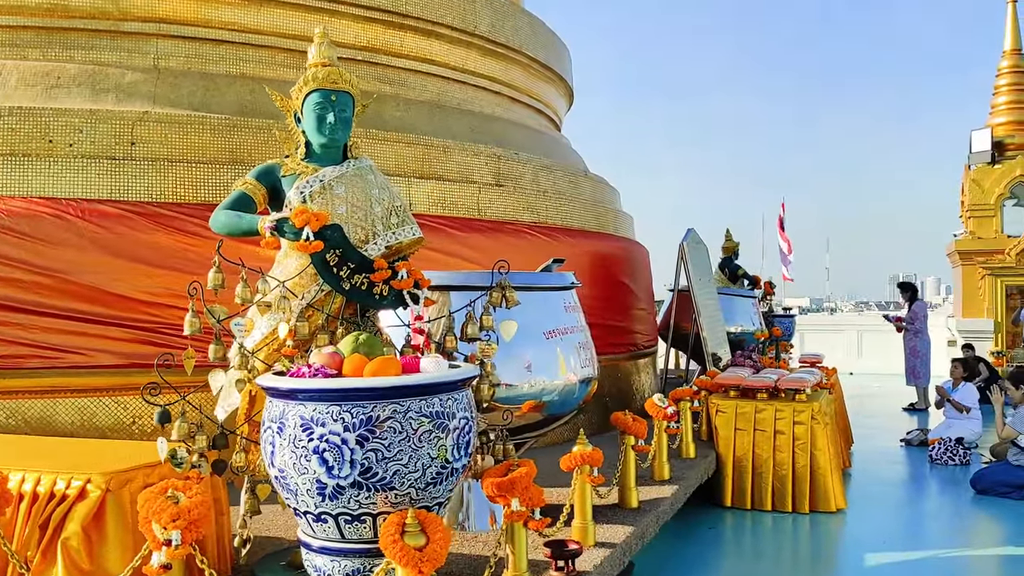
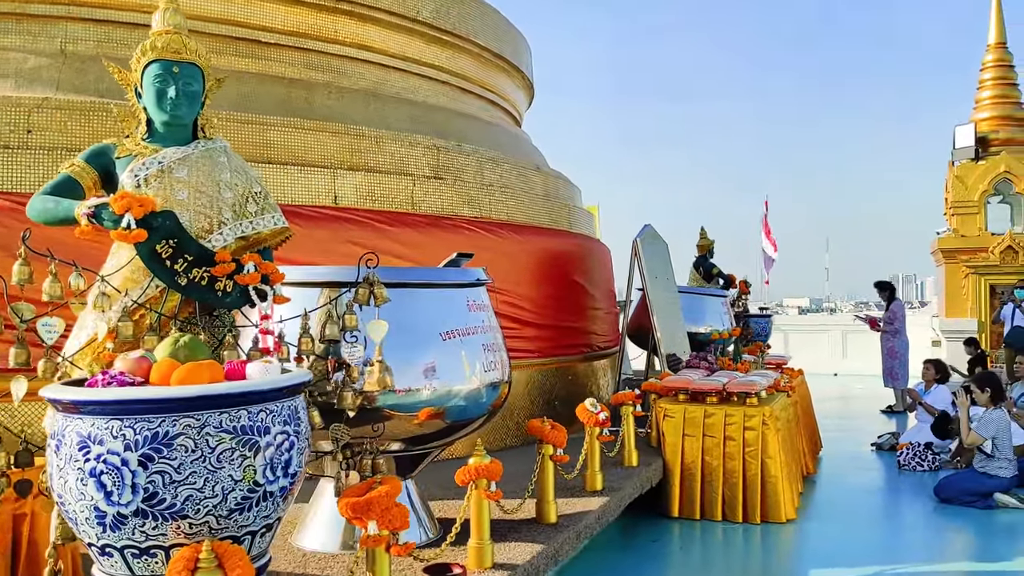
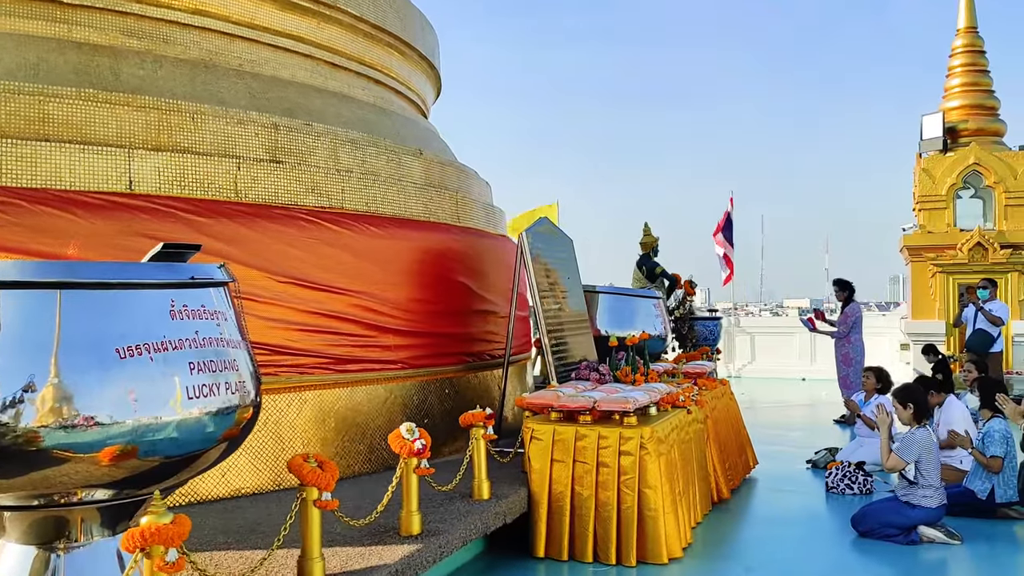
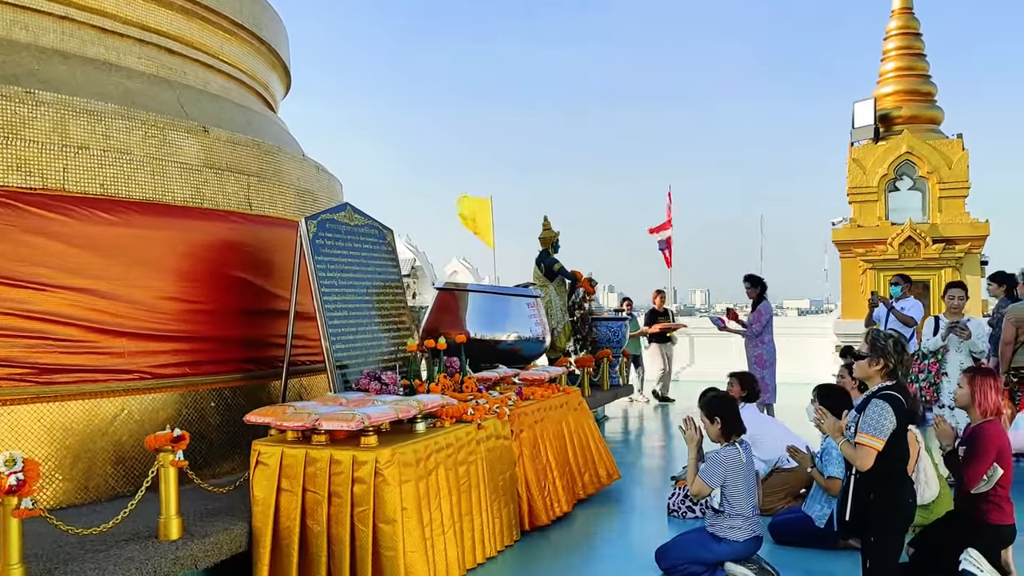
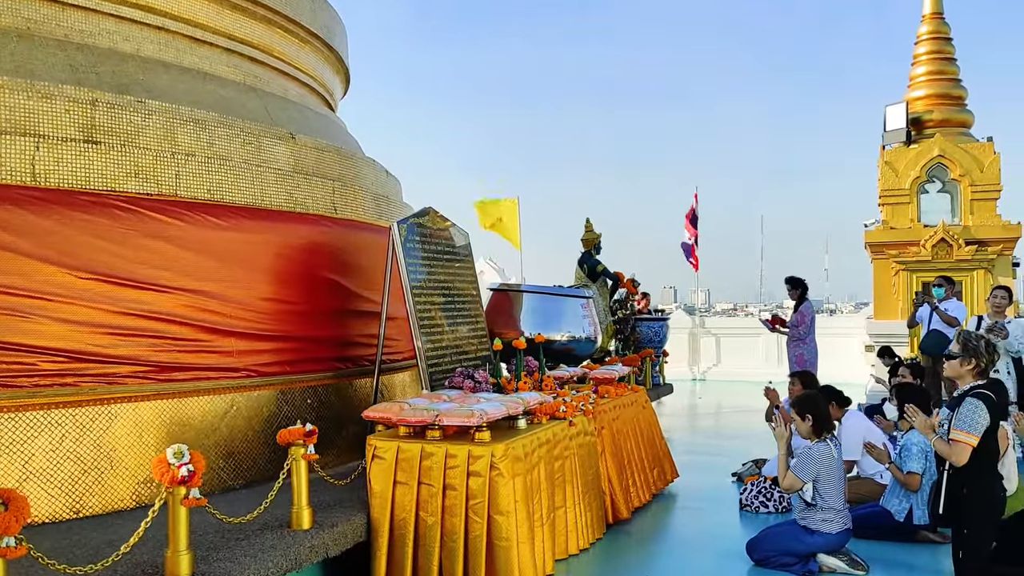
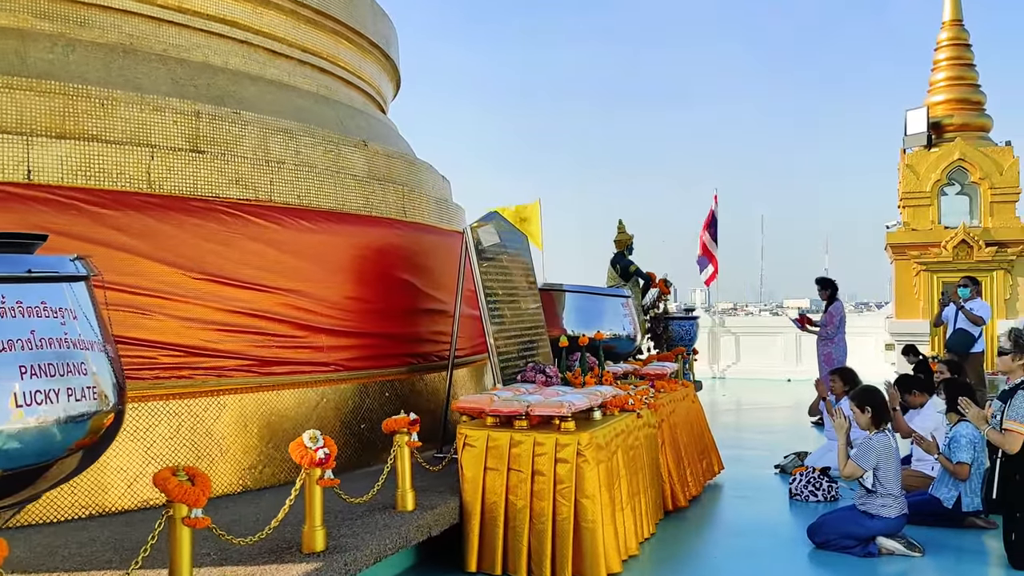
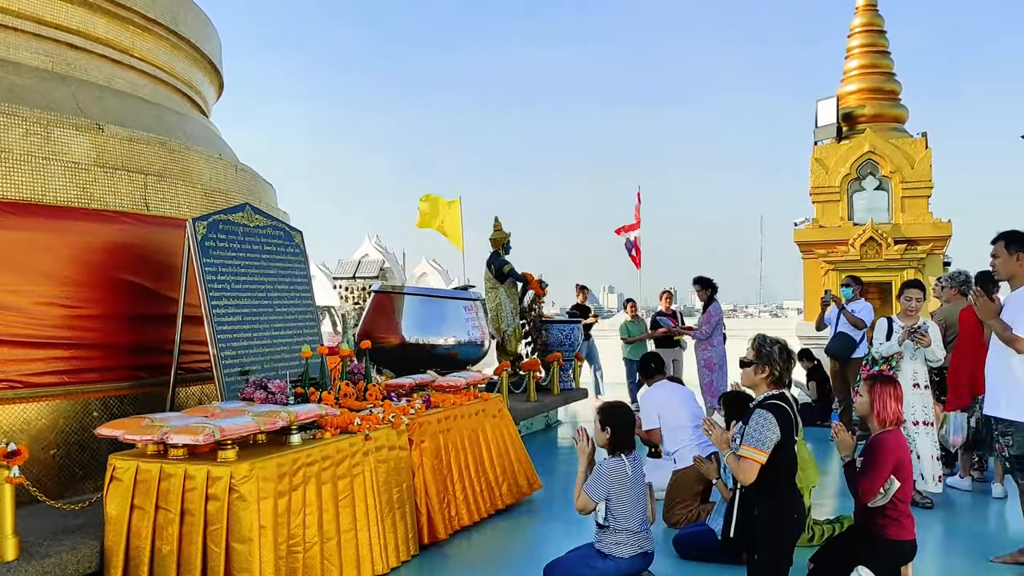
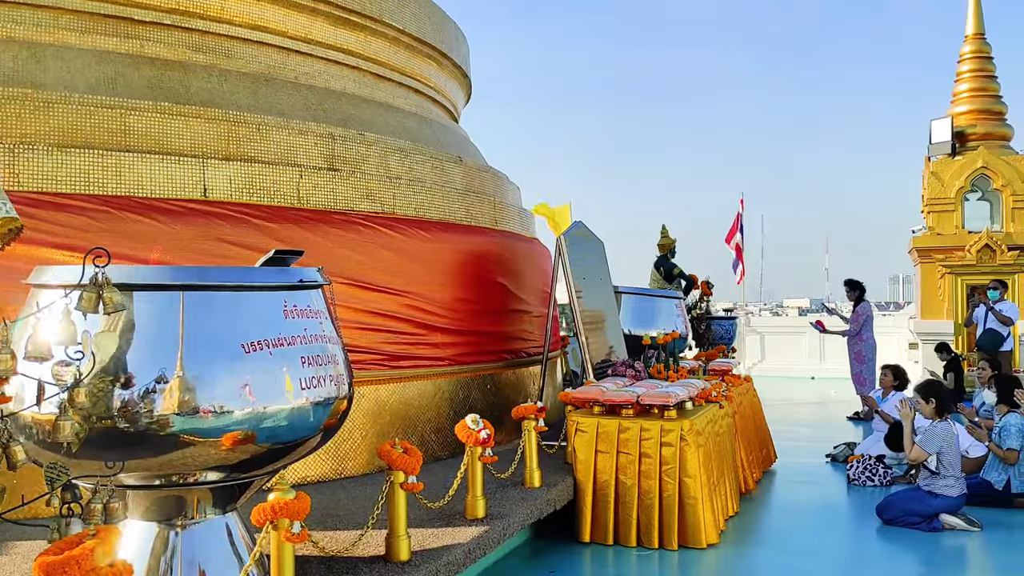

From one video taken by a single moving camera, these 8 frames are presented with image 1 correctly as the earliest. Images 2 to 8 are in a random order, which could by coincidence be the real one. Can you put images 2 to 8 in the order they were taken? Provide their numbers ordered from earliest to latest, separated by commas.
2, 8, 3, 6, 5, 4, 7
